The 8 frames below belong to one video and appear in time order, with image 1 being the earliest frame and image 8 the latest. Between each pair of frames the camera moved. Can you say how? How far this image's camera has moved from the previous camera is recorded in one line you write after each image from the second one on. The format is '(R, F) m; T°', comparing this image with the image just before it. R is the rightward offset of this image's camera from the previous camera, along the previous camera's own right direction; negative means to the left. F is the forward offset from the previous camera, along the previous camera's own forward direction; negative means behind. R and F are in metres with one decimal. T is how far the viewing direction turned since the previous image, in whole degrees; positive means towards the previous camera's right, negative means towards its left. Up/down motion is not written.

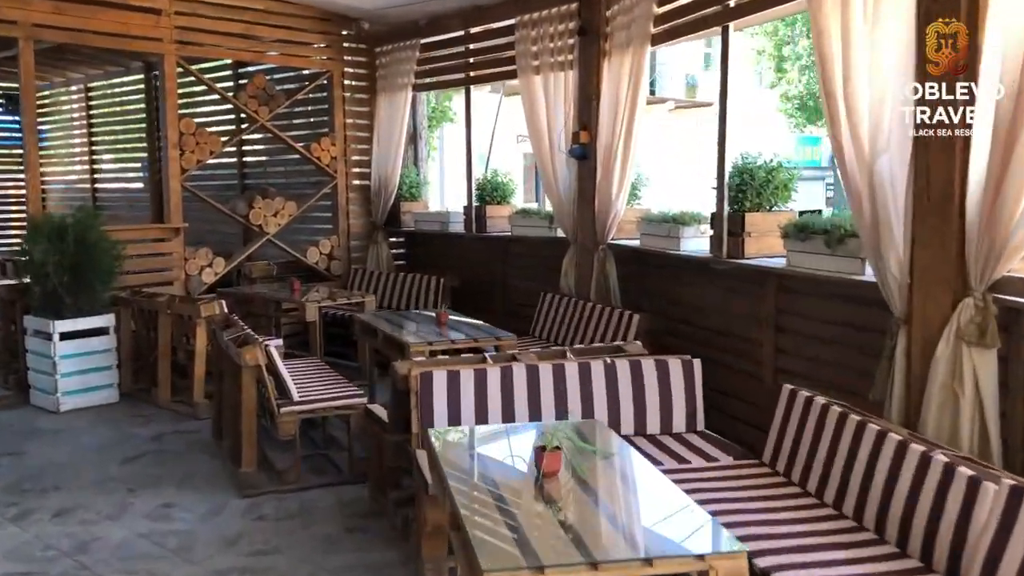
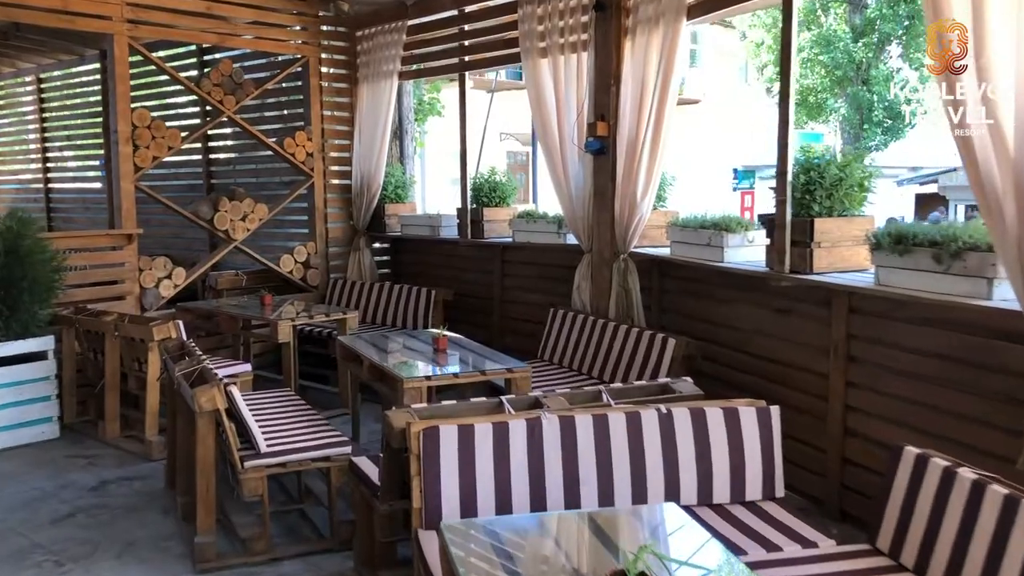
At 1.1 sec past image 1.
(-0.1, +0.7) m; +1°
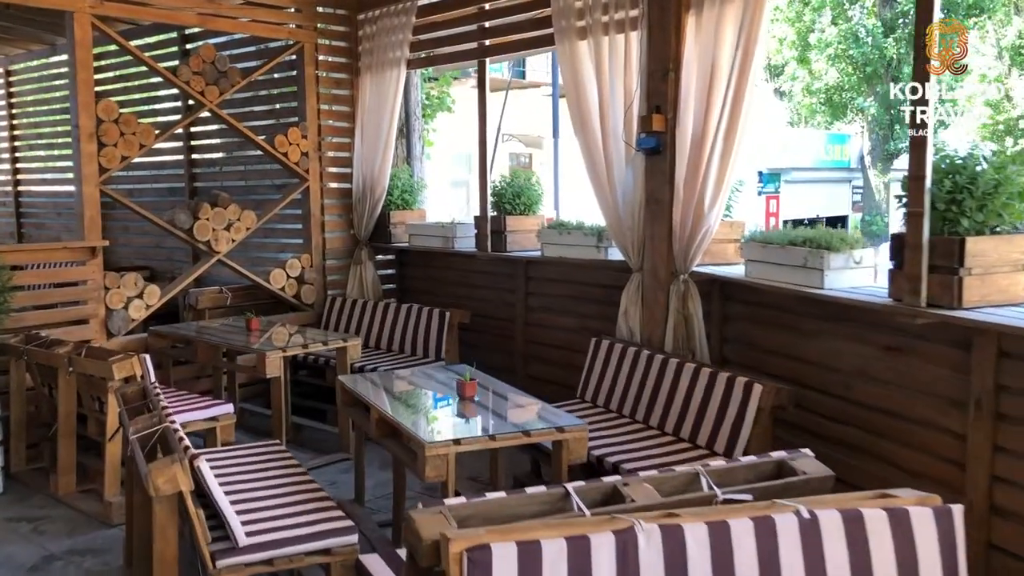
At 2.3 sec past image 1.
(-0.1, +0.7) m; 0°
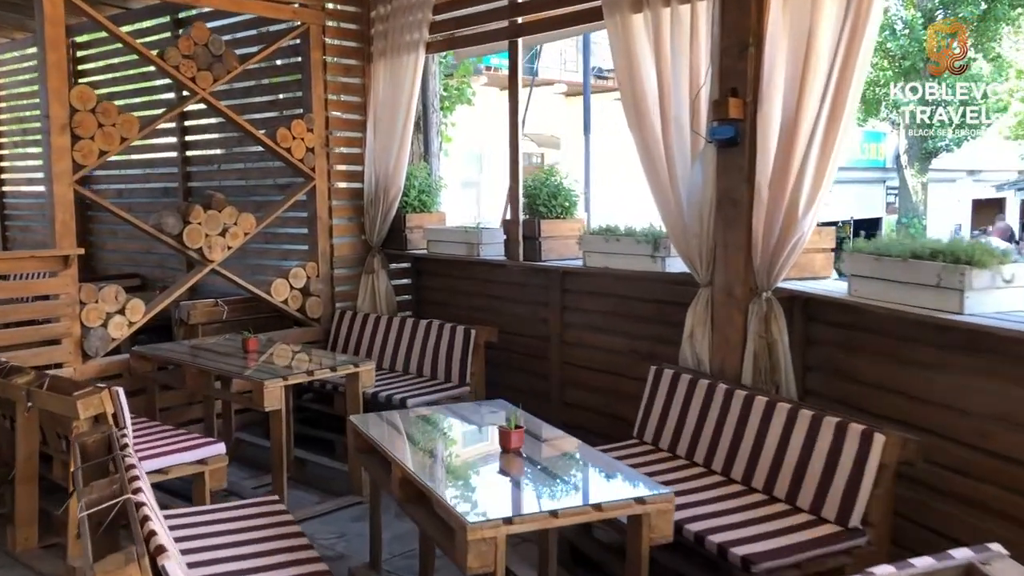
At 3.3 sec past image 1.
(-0.1, +0.6) m; 0°
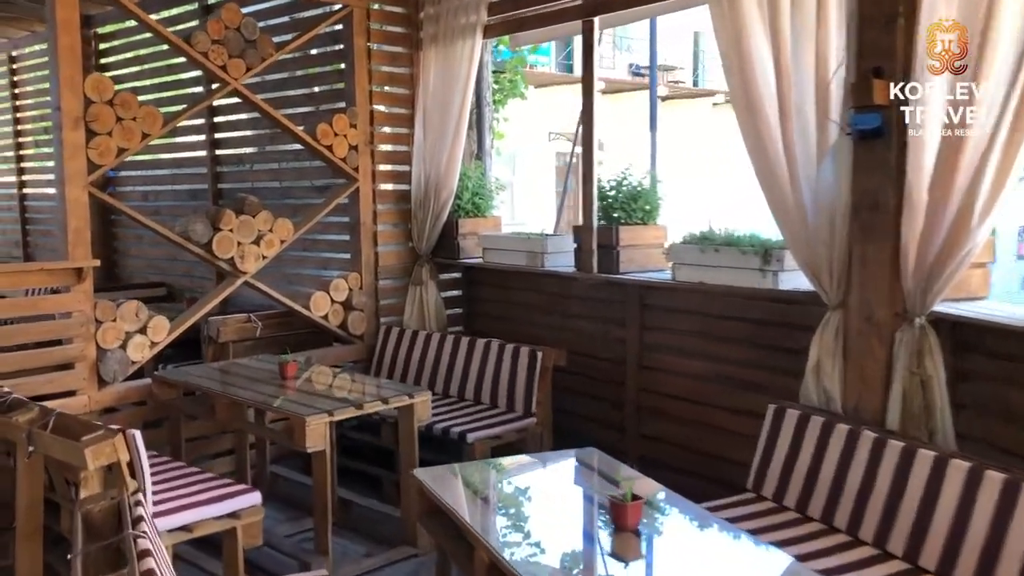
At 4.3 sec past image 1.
(-0.2, +0.5) m; -2°
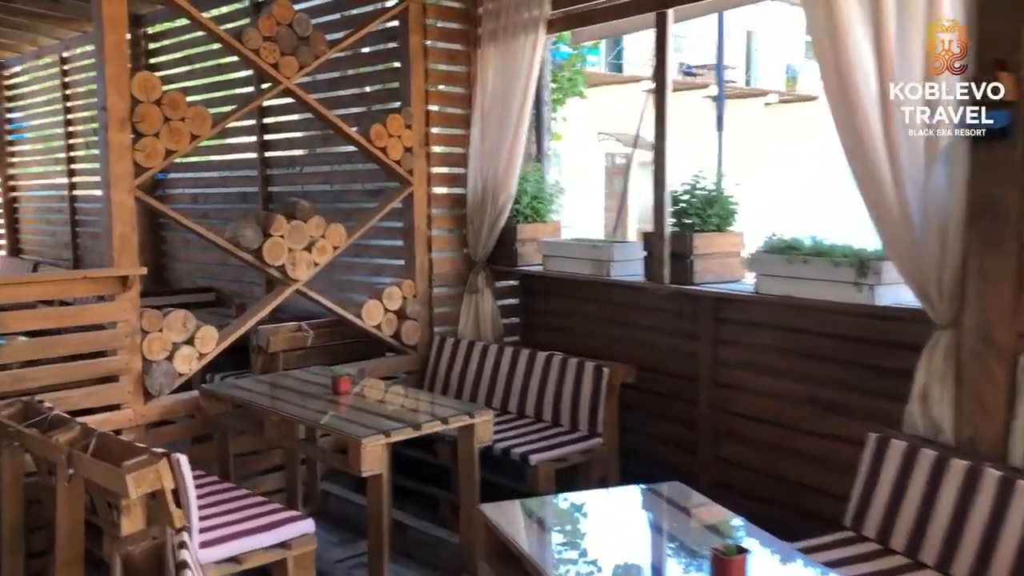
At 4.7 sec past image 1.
(-0.1, +0.2) m; -3°
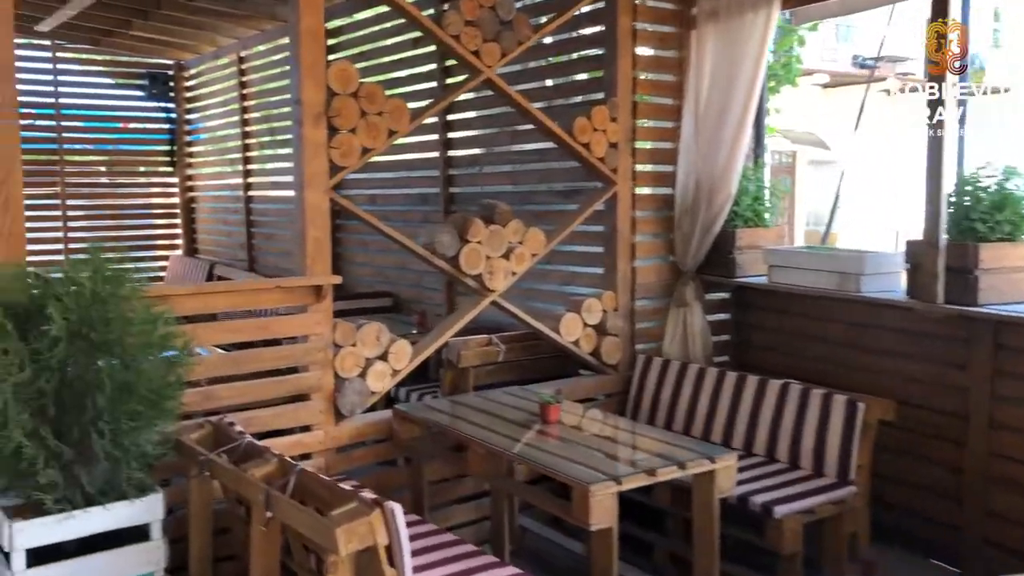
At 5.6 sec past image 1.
(-0.3, +0.4) m; -9°
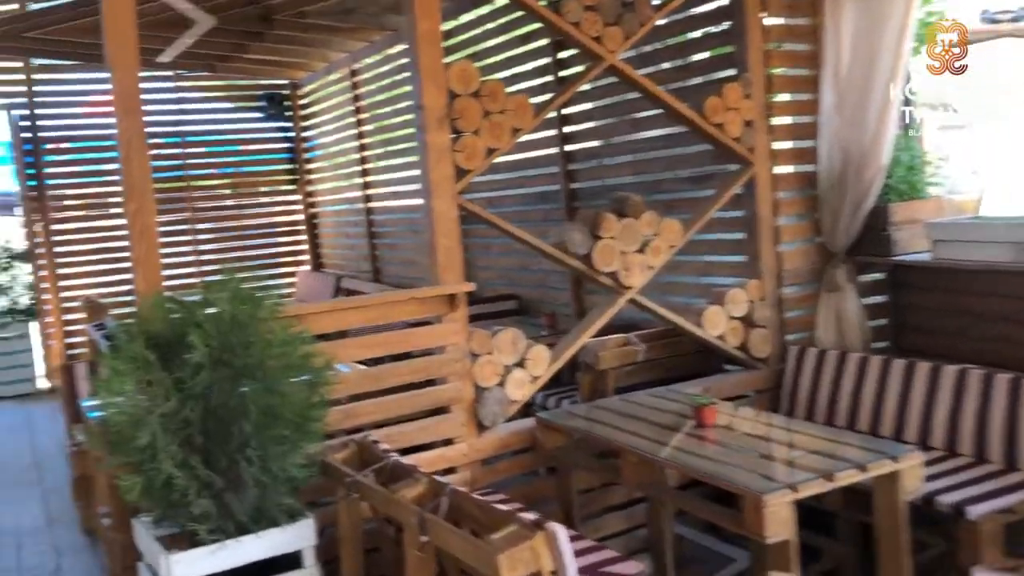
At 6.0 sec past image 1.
(-0.1, +0.1) m; -7°
